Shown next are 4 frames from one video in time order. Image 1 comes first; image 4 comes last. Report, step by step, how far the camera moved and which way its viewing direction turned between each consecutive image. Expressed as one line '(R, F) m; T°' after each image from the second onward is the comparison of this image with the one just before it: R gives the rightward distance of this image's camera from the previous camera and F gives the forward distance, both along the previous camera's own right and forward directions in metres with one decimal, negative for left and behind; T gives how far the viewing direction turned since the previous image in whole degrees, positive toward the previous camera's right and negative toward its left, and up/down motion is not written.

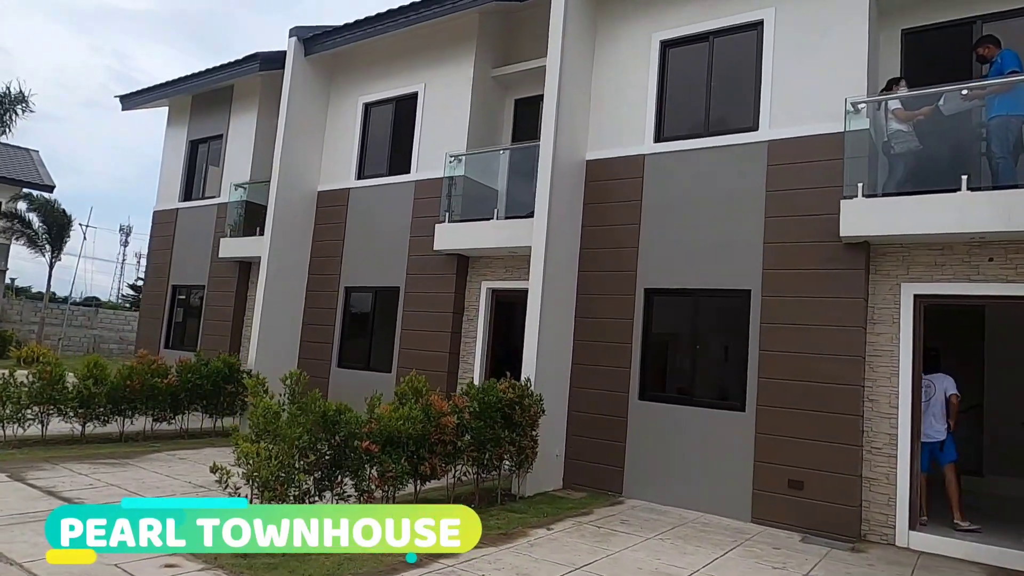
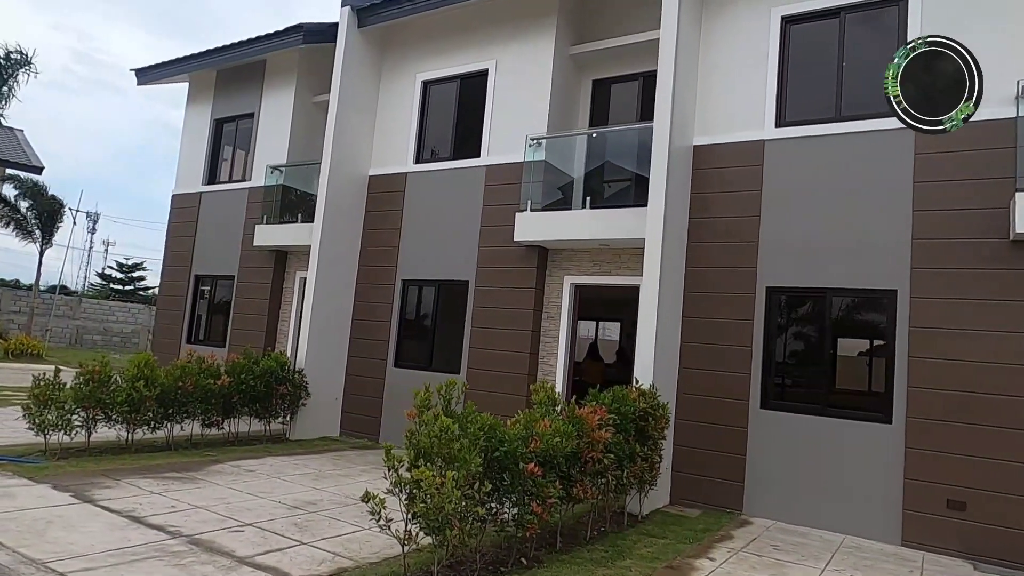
(-1.4, +0.8) m; +2°
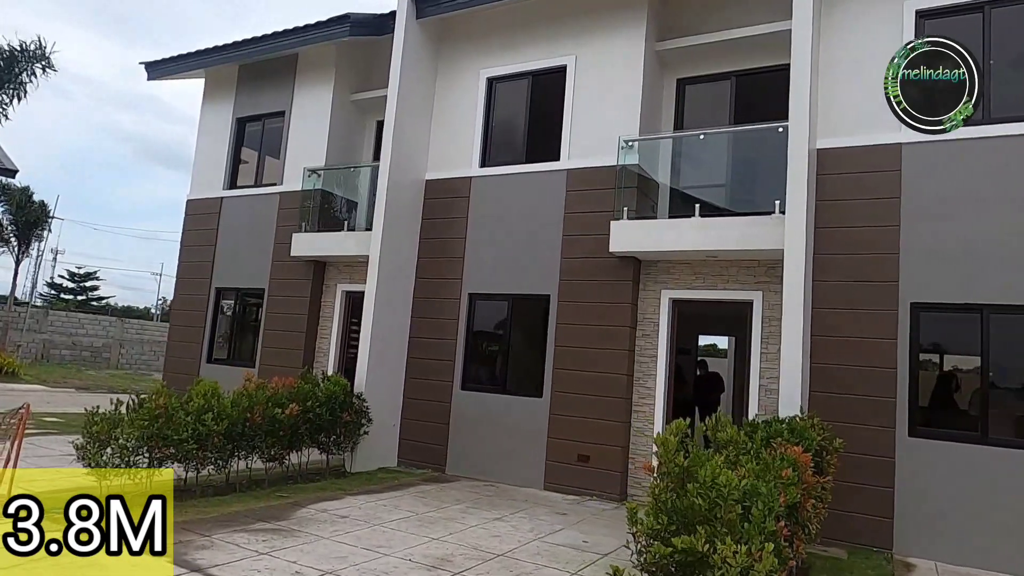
(-1.5, +0.8) m; +3°
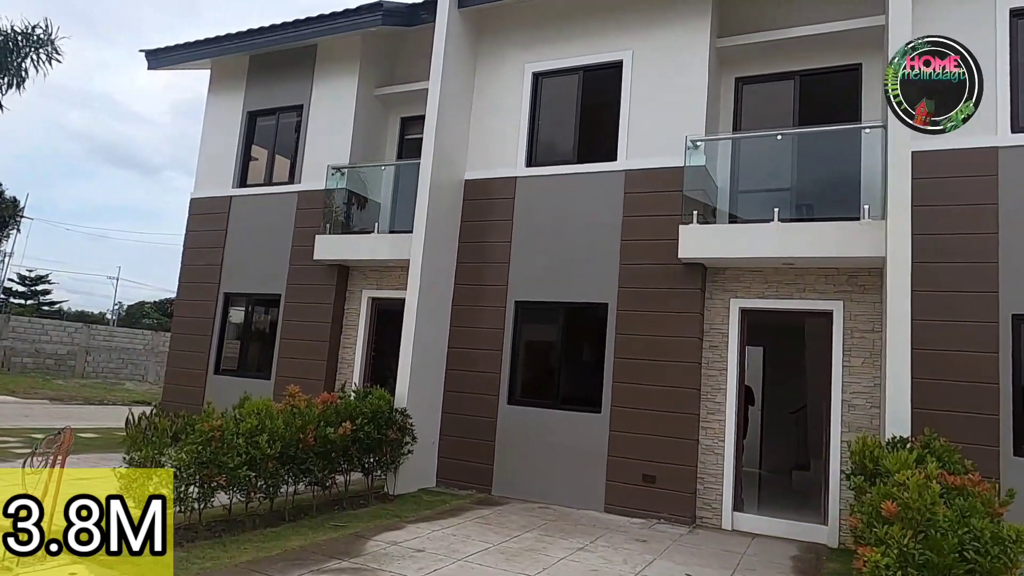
(-1.0, +0.6) m; +3°
